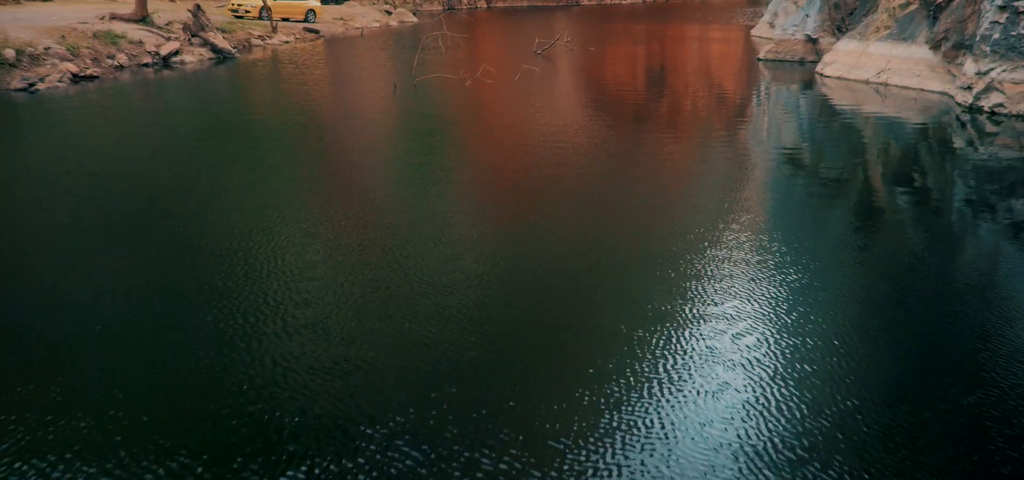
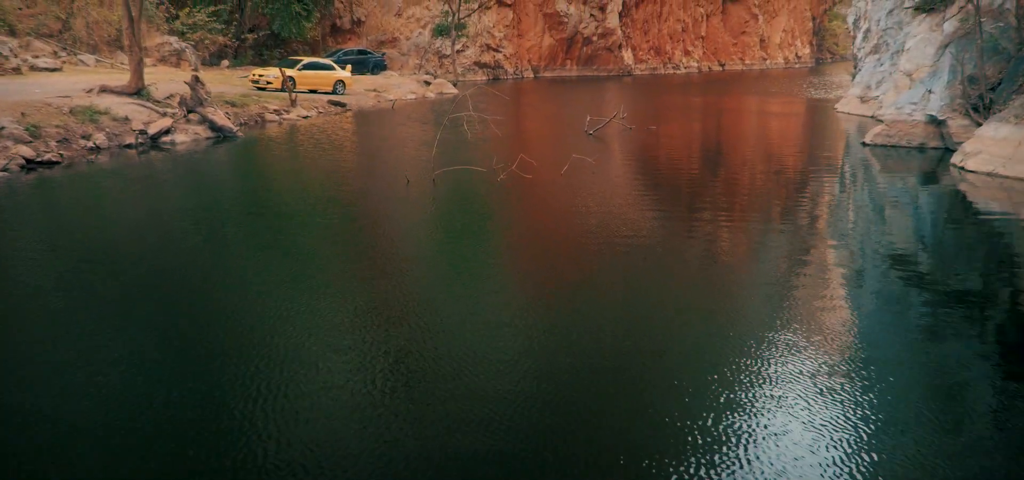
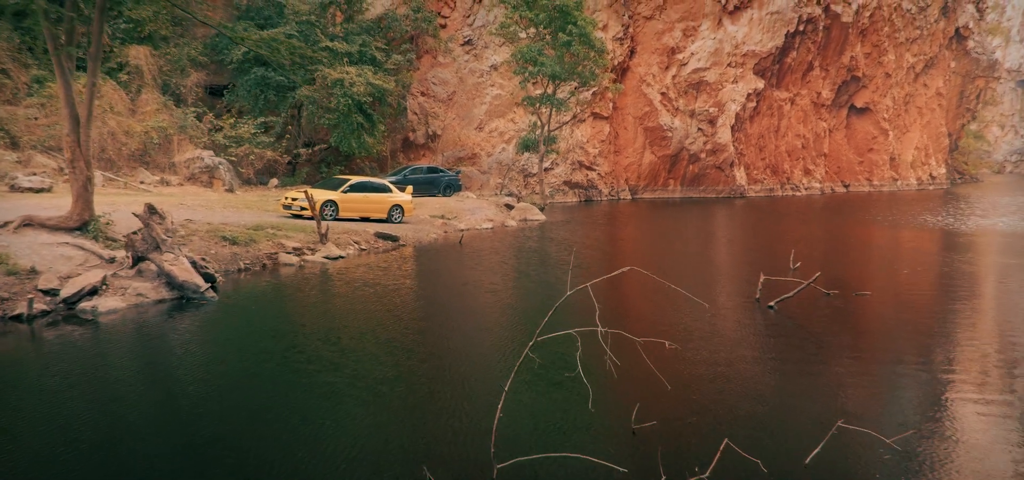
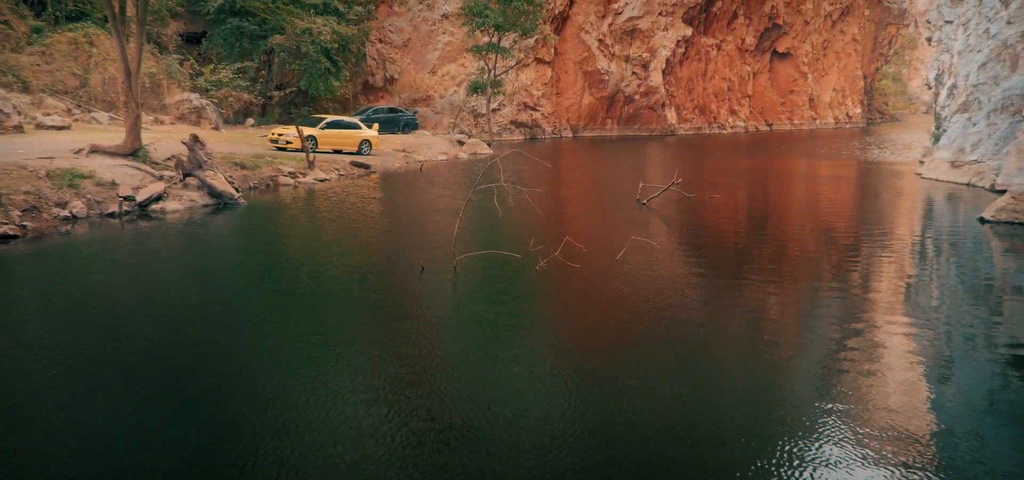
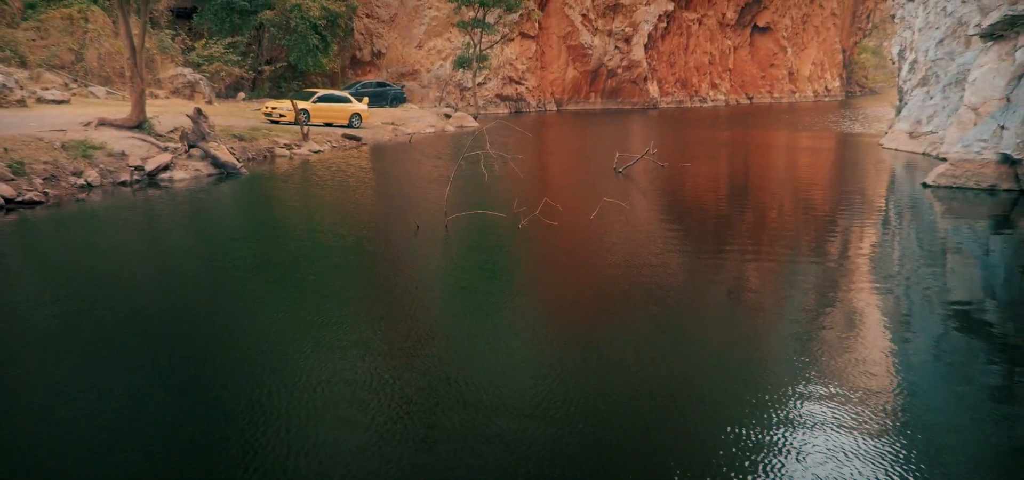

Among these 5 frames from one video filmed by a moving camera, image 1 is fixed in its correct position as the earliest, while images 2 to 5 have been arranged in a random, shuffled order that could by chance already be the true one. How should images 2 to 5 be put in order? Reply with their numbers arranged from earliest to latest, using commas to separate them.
2, 5, 4, 3
